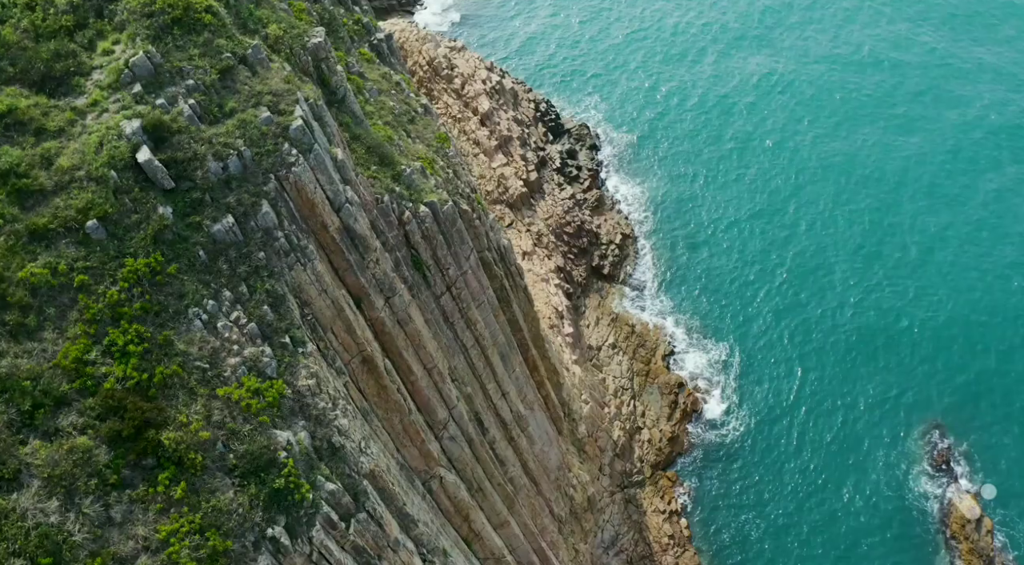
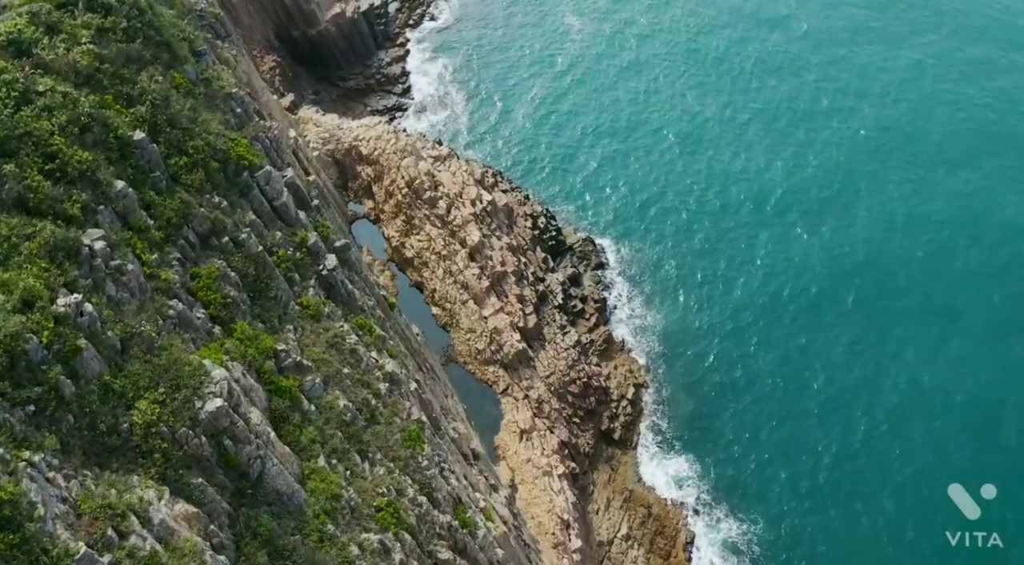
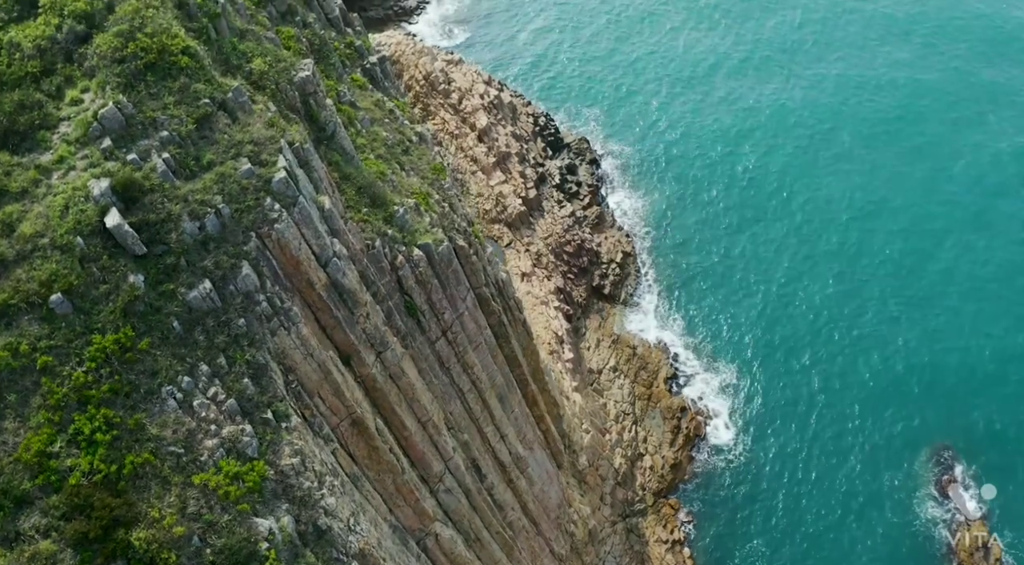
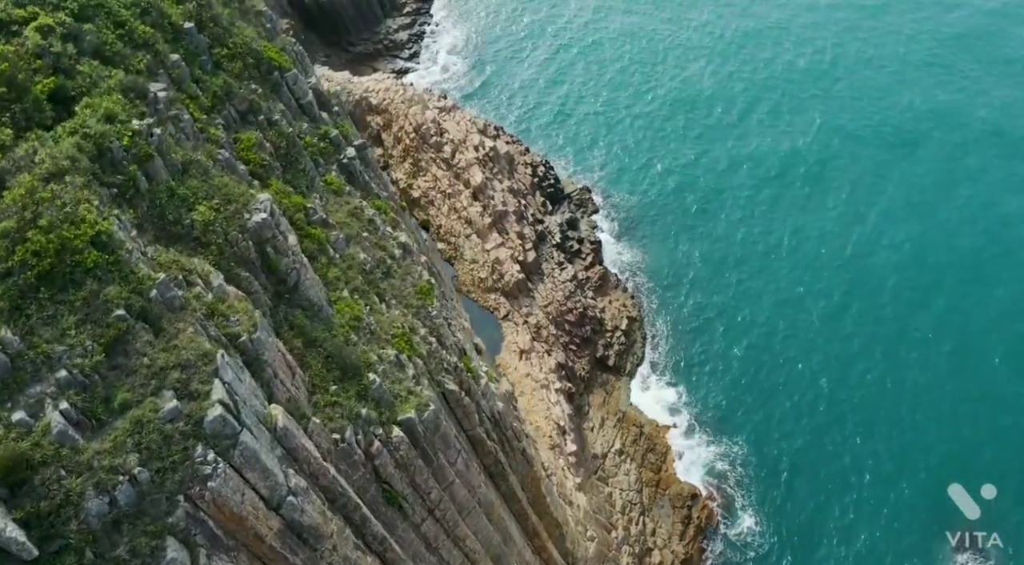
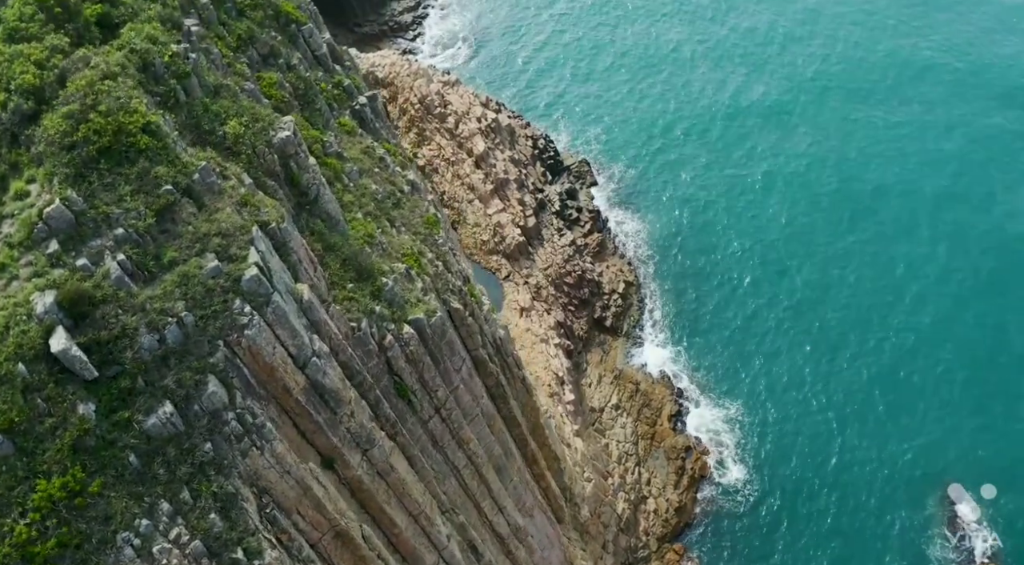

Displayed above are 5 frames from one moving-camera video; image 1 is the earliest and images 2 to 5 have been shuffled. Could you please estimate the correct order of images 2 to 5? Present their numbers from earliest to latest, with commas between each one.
3, 5, 4, 2
